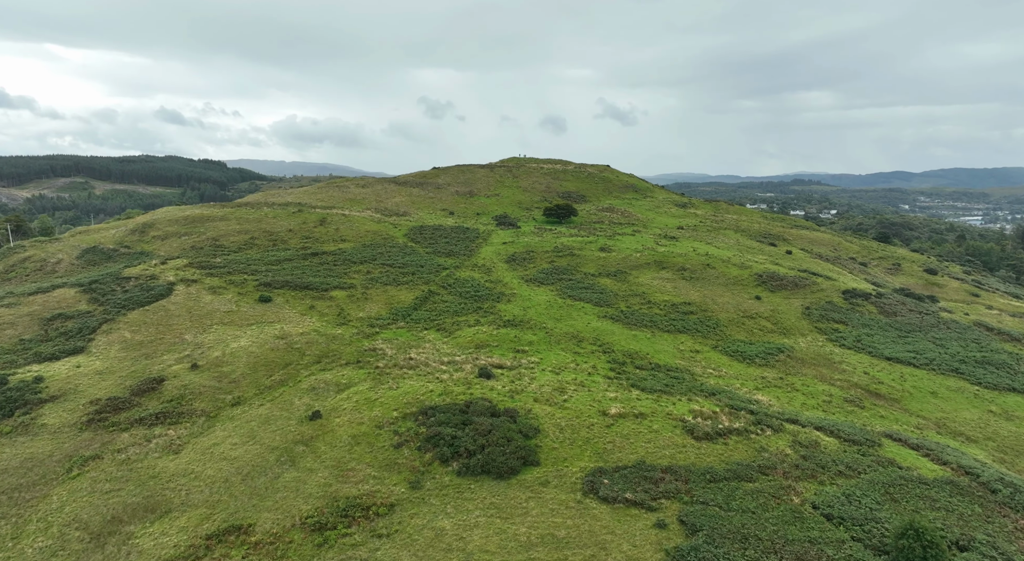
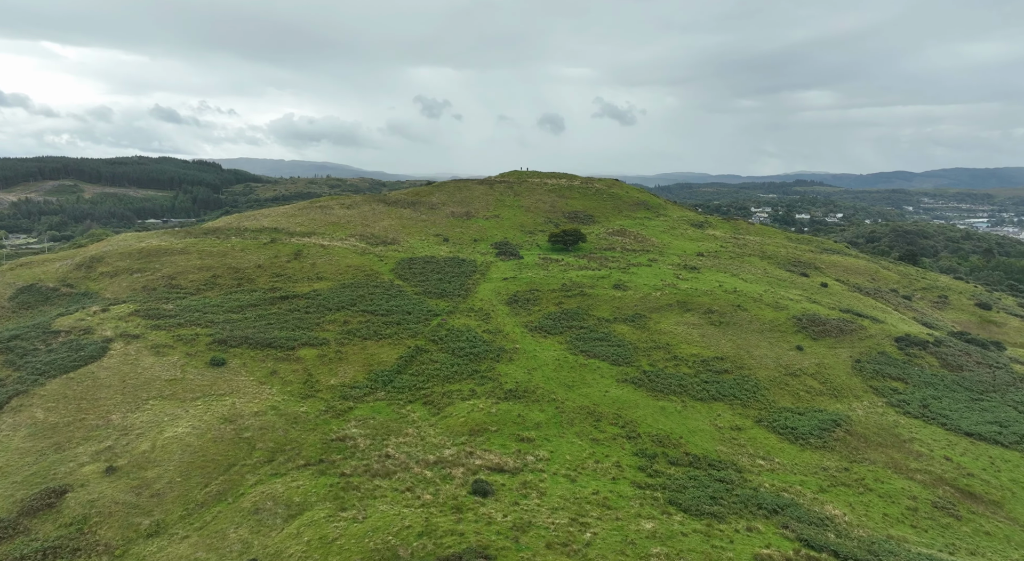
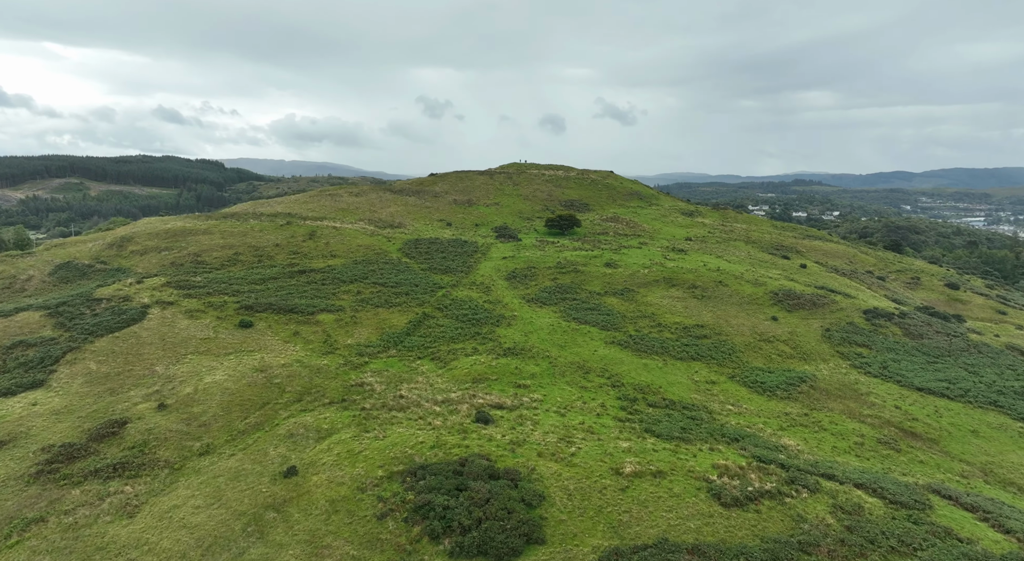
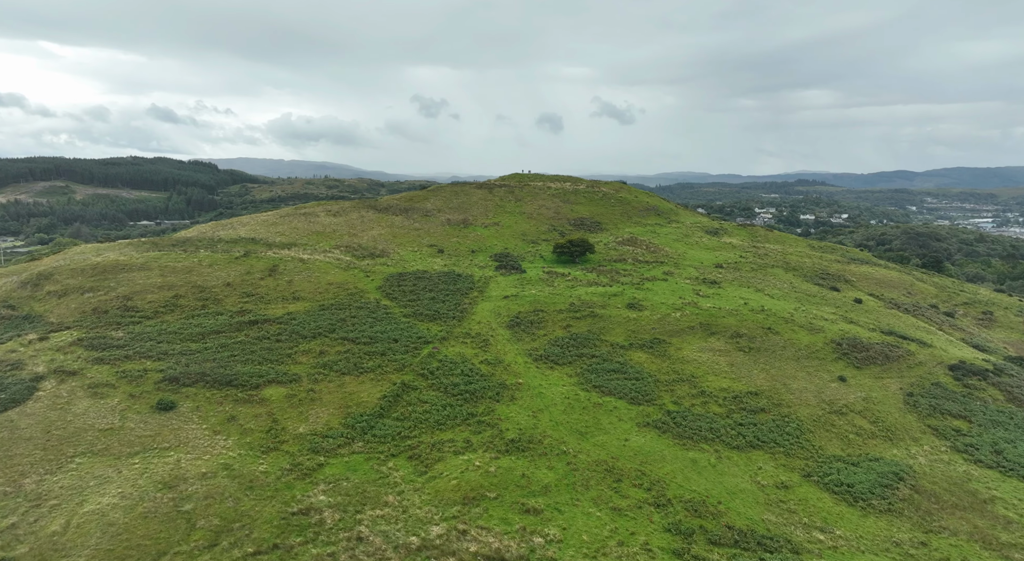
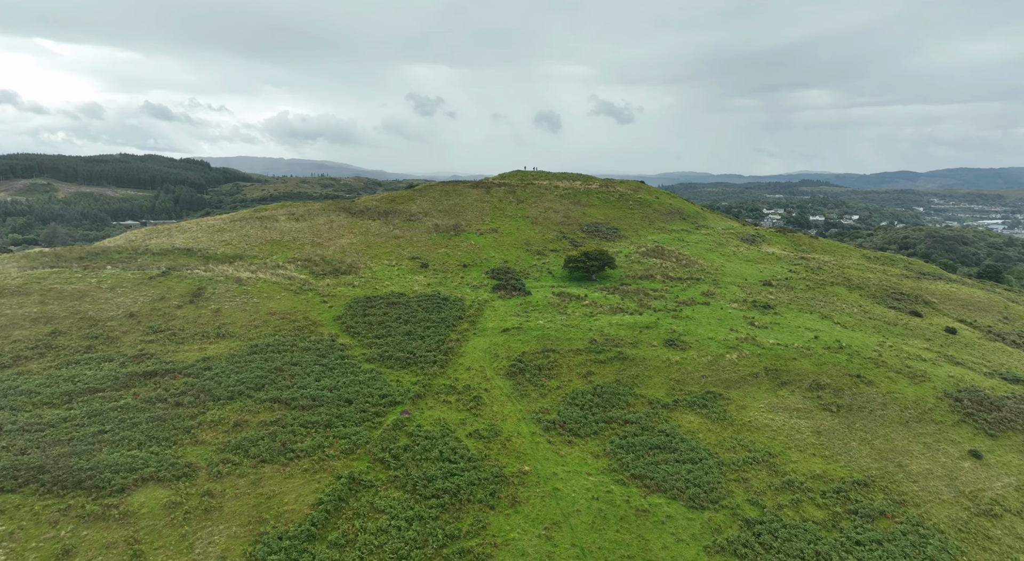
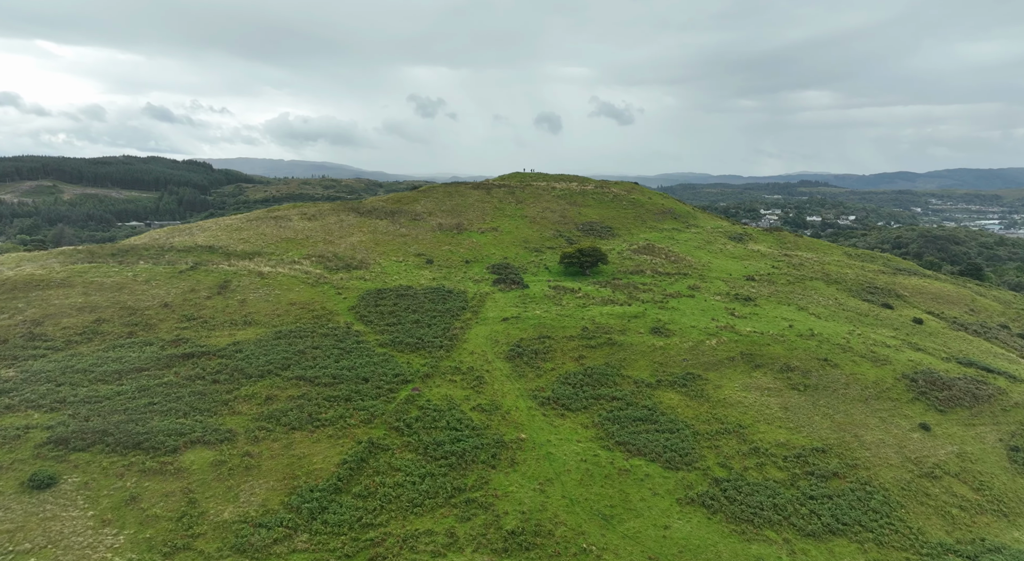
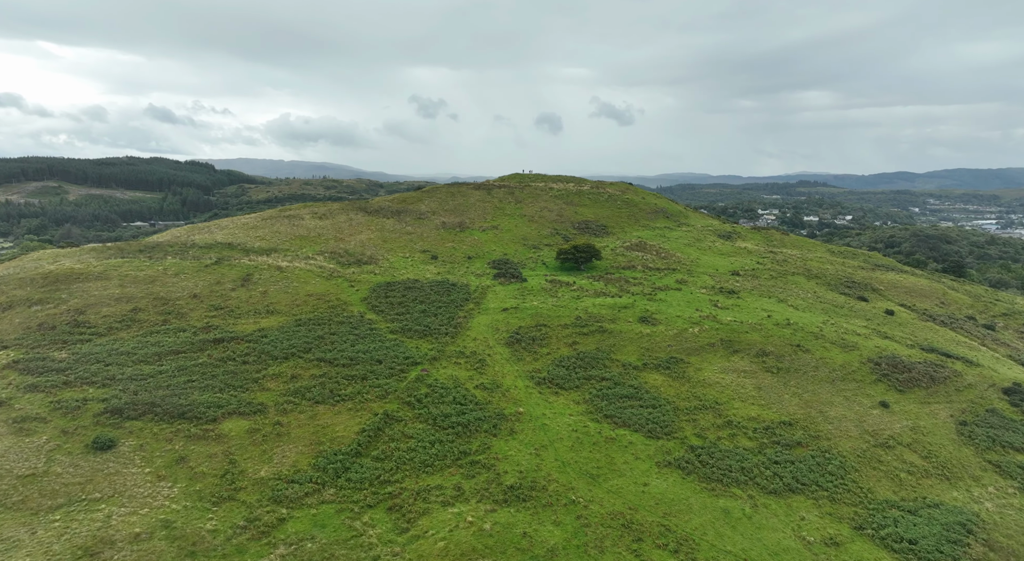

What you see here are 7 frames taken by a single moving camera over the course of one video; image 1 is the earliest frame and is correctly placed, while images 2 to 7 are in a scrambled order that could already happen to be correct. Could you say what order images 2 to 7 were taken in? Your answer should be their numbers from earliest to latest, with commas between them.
3, 2, 4, 7, 6, 5
